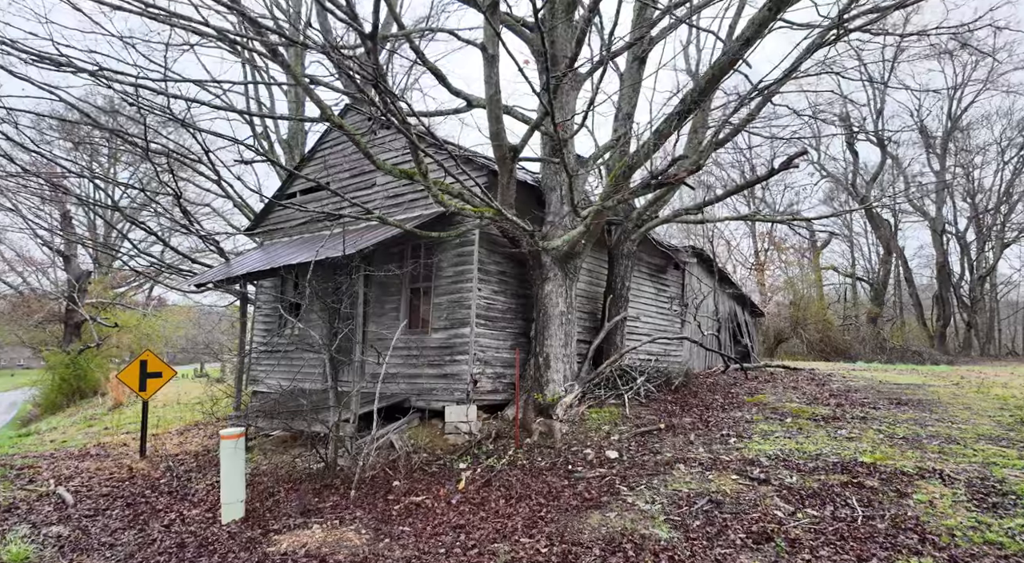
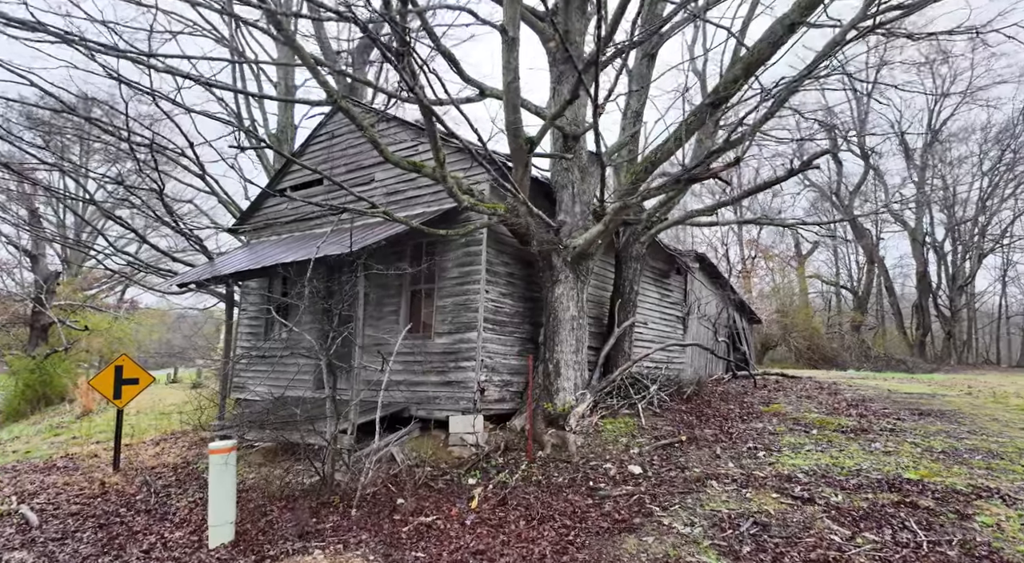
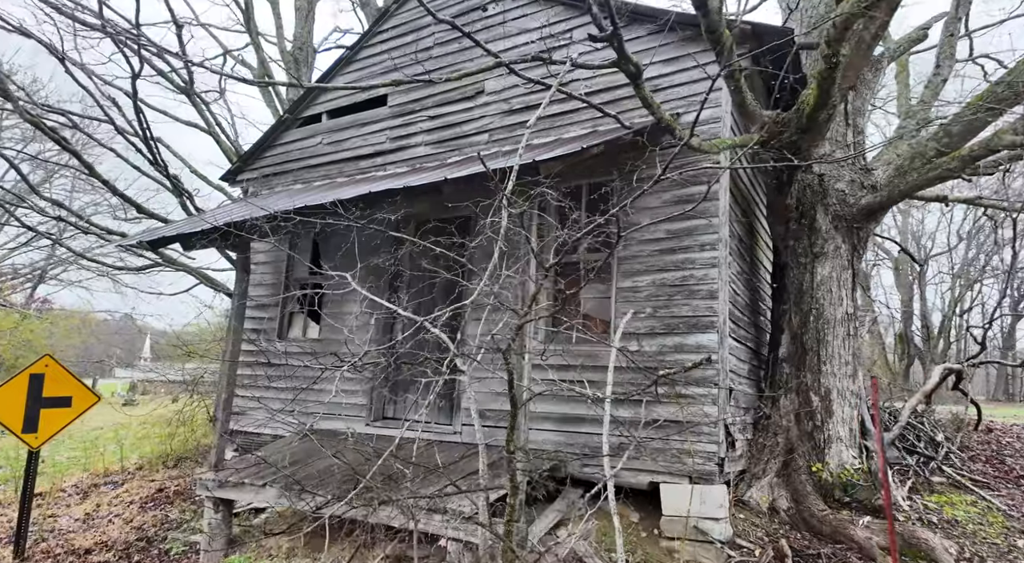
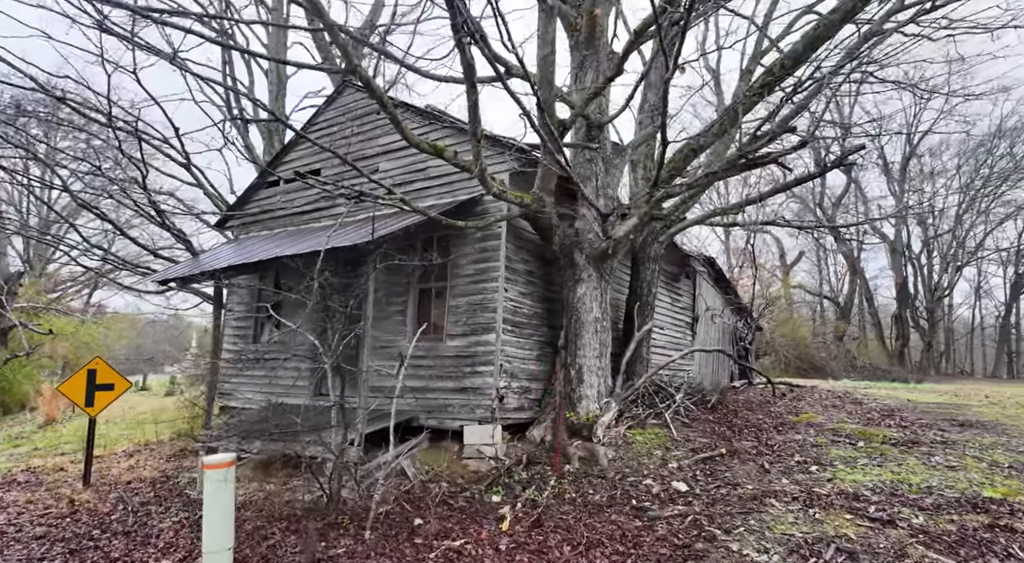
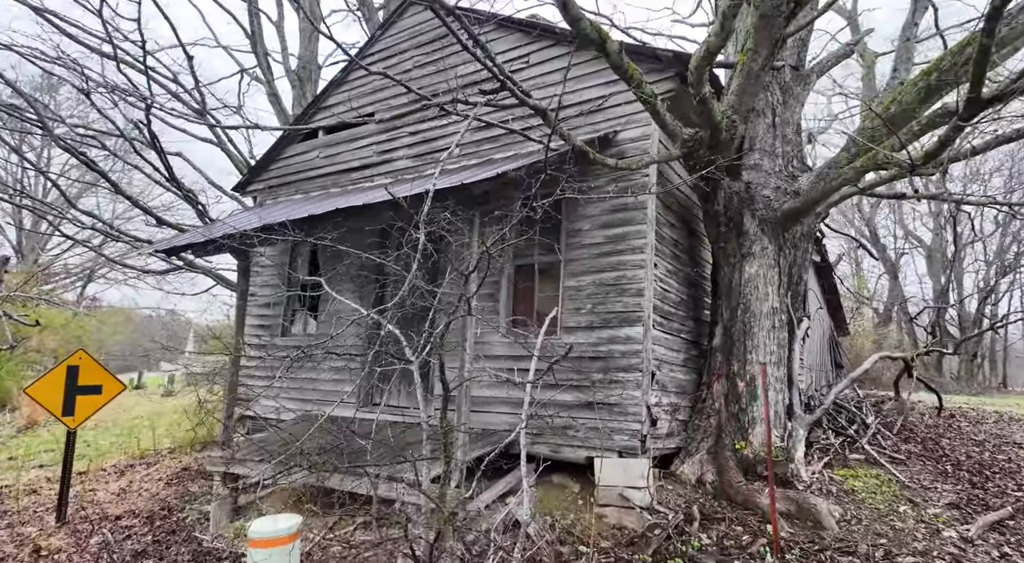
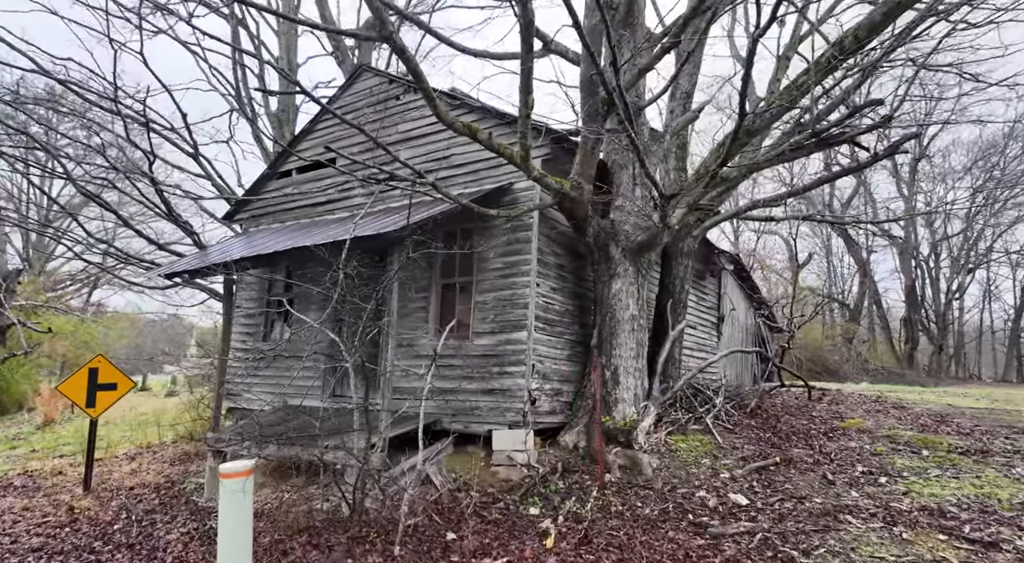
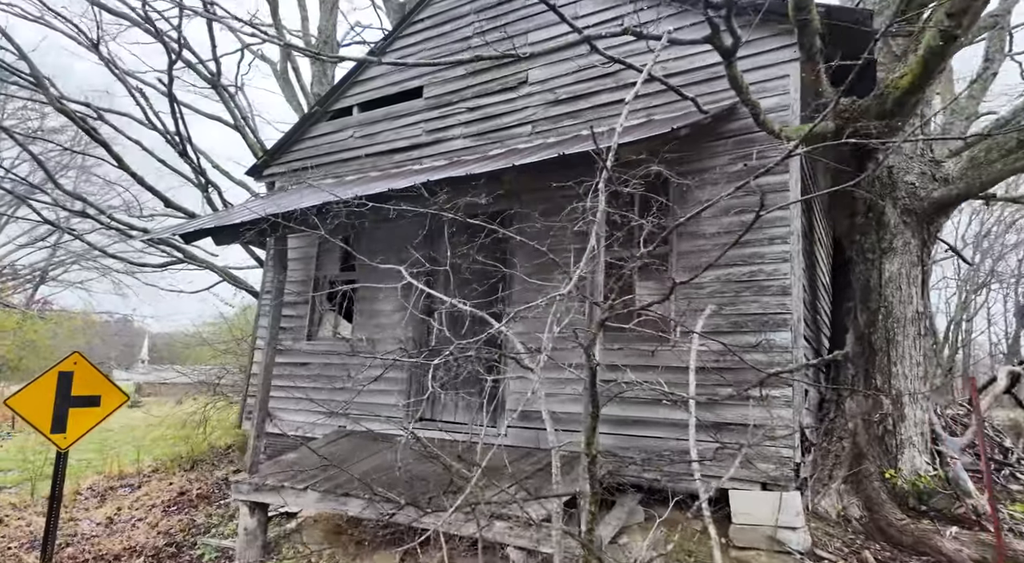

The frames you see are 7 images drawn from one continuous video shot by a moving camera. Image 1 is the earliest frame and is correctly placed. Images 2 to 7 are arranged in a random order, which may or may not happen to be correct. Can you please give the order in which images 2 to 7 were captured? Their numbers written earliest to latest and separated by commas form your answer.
2, 4, 6, 5, 3, 7
